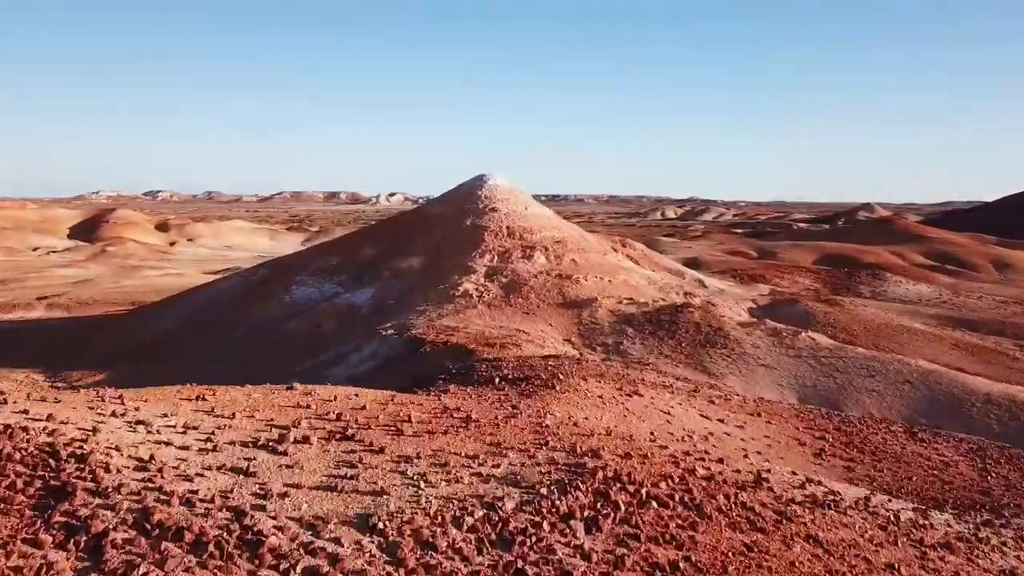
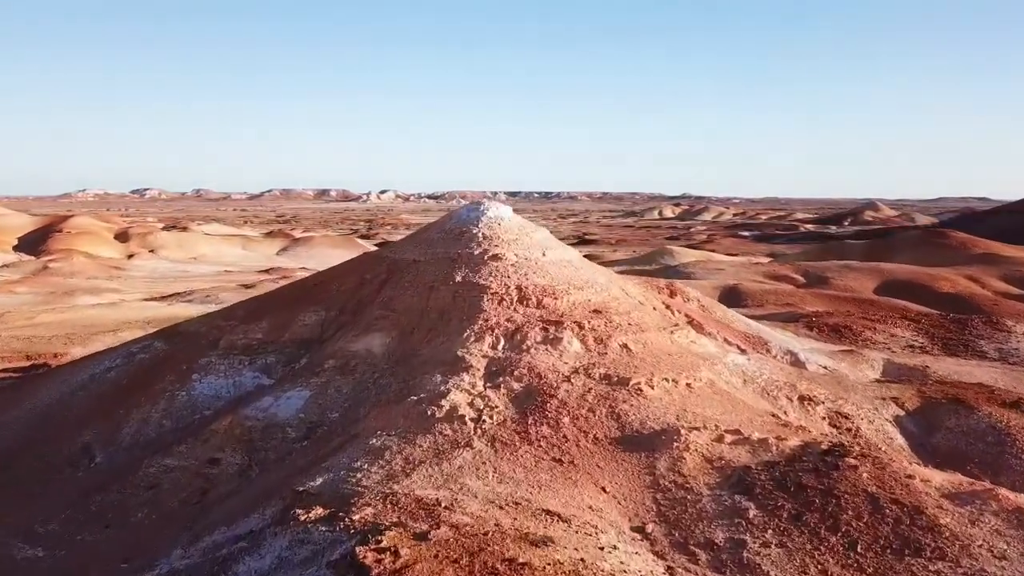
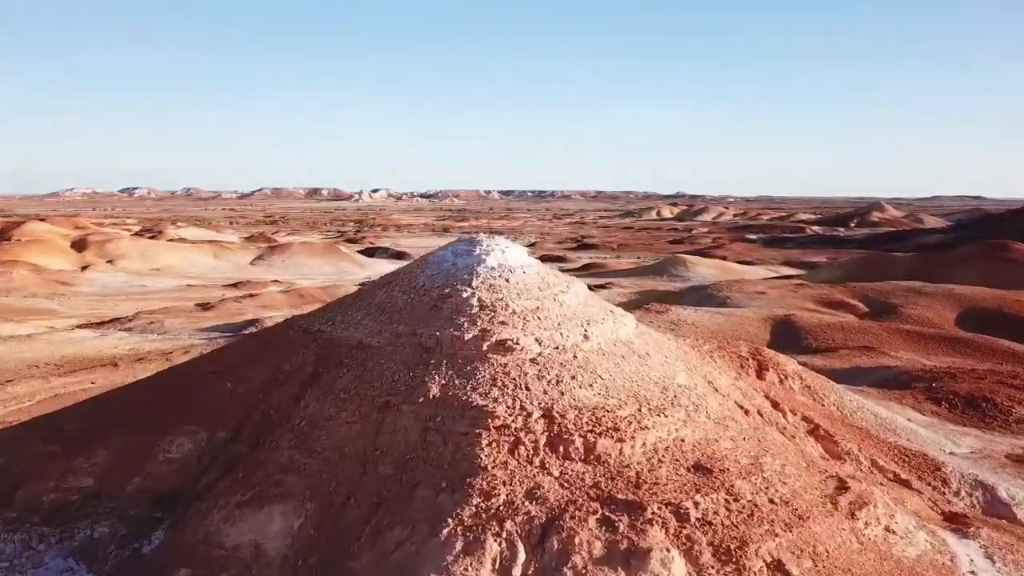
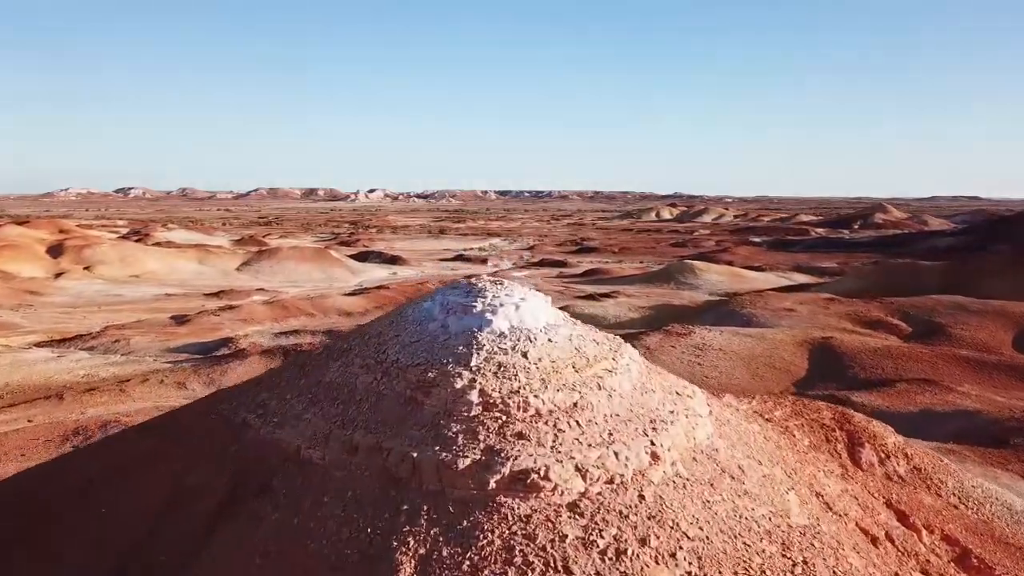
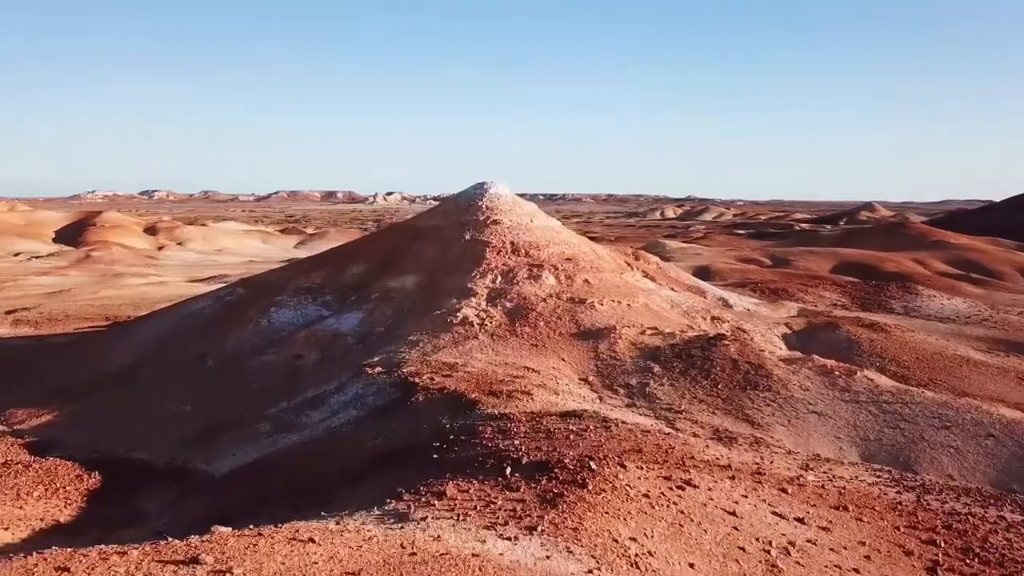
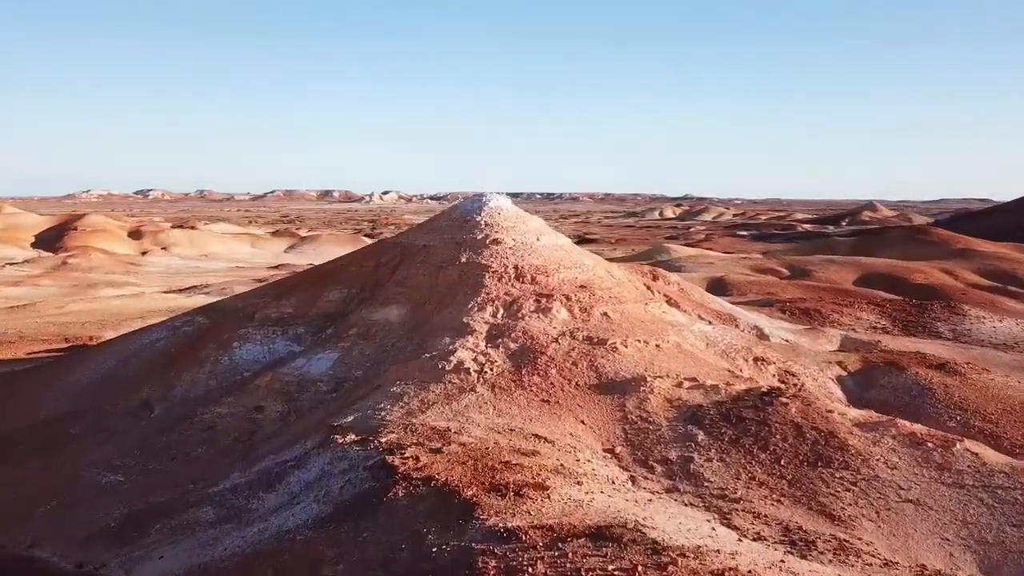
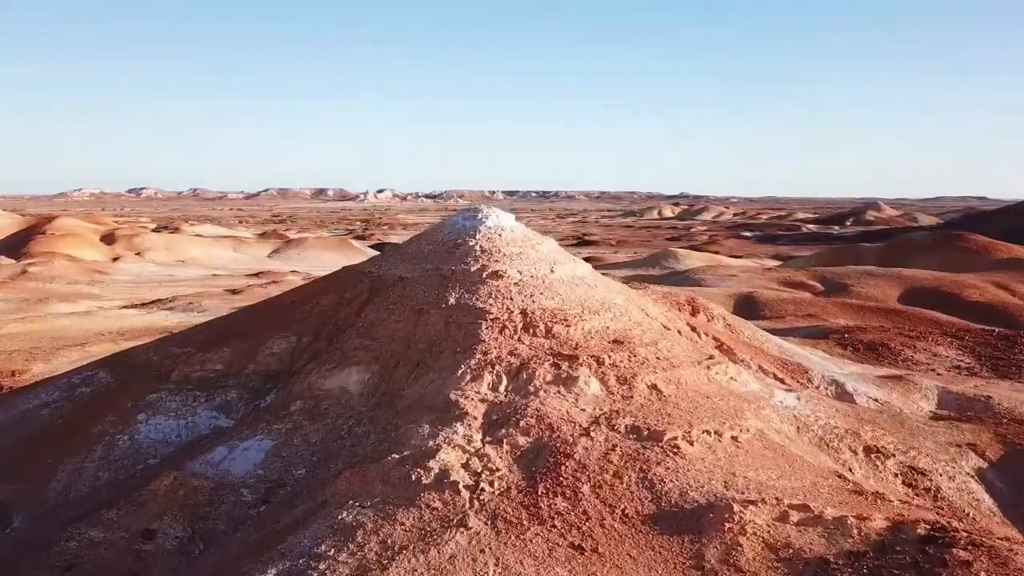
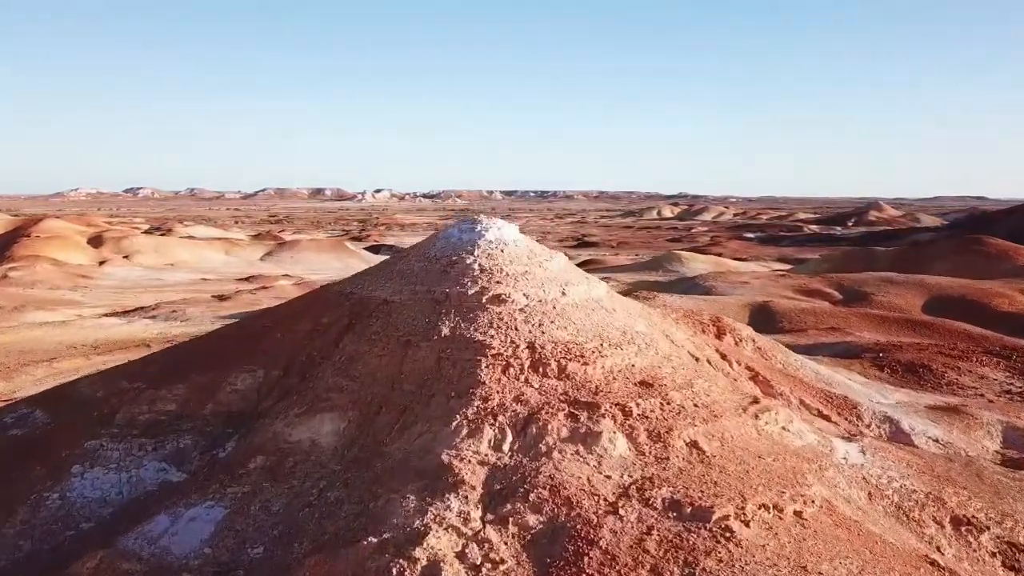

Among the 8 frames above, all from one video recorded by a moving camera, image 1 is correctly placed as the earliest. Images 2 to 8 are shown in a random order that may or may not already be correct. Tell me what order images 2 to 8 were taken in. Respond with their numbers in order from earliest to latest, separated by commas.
5, 6, 2, 7, 8, 3, 4
